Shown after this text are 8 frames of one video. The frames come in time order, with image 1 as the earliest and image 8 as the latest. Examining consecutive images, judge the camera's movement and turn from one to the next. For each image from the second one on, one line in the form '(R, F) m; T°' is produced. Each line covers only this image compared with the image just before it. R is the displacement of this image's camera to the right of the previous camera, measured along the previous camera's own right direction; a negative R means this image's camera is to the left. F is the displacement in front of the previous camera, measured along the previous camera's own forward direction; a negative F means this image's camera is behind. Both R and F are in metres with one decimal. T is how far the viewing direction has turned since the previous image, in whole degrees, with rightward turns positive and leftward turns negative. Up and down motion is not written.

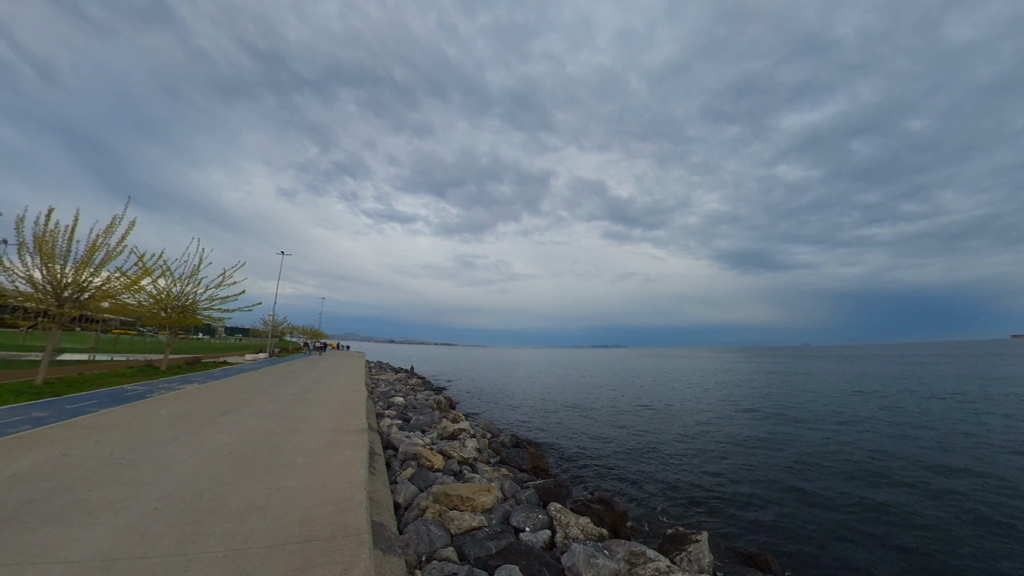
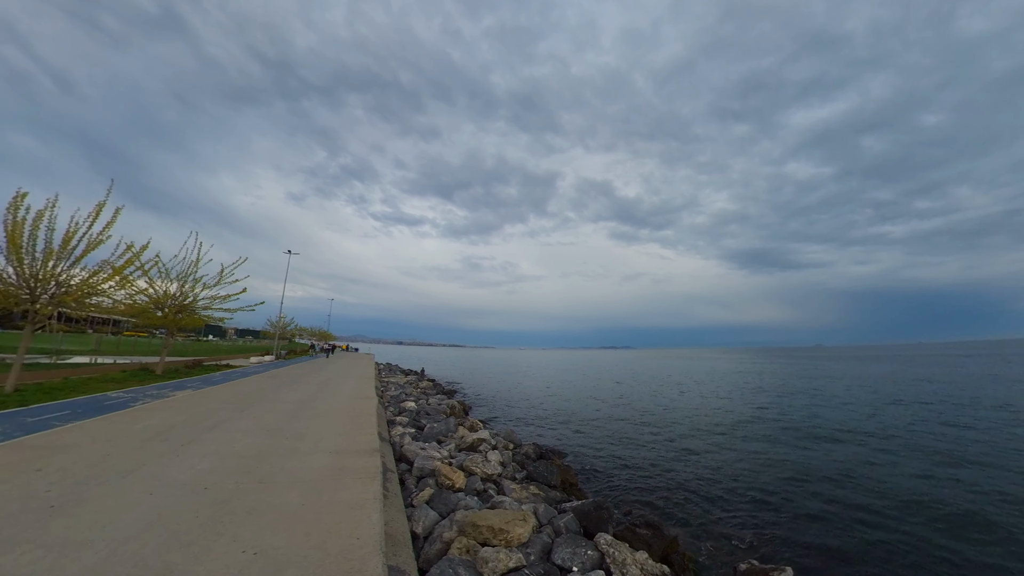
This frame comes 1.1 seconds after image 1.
(-0.5, +1.5) m; -1°
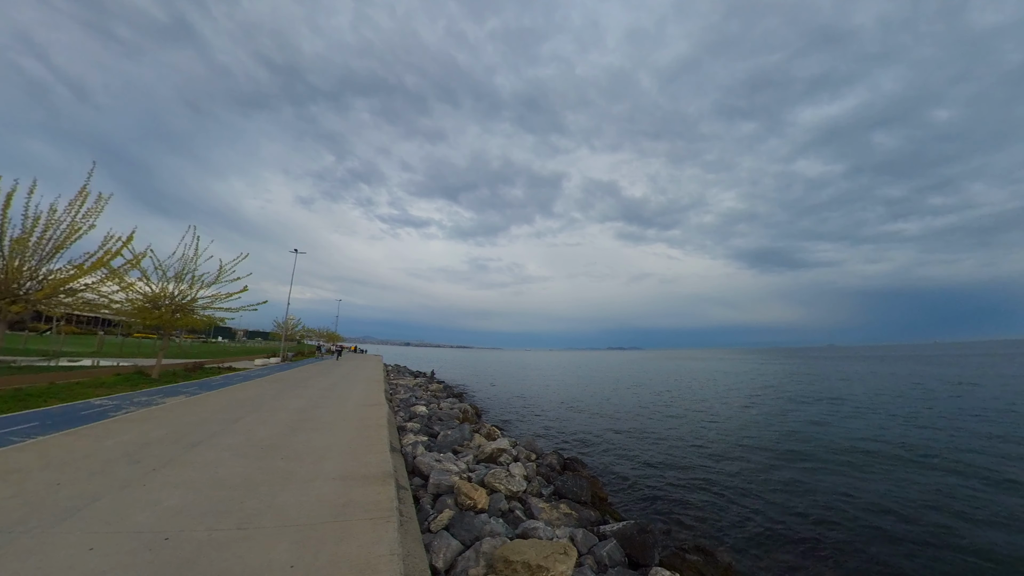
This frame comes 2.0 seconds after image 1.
(-0.4, +1.2) m; -1°
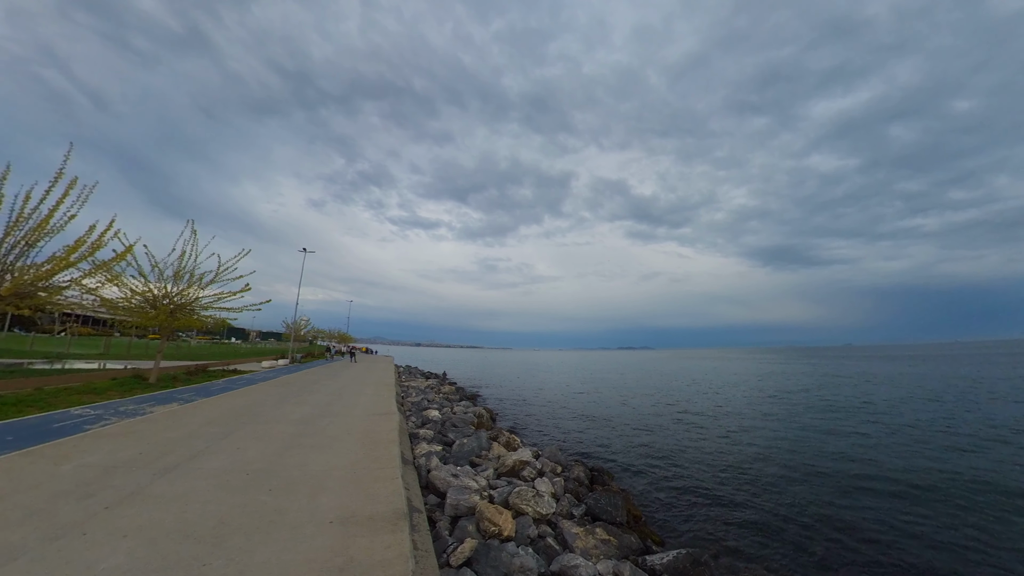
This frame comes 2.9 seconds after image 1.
(-0.3, +1.2) m; -1°
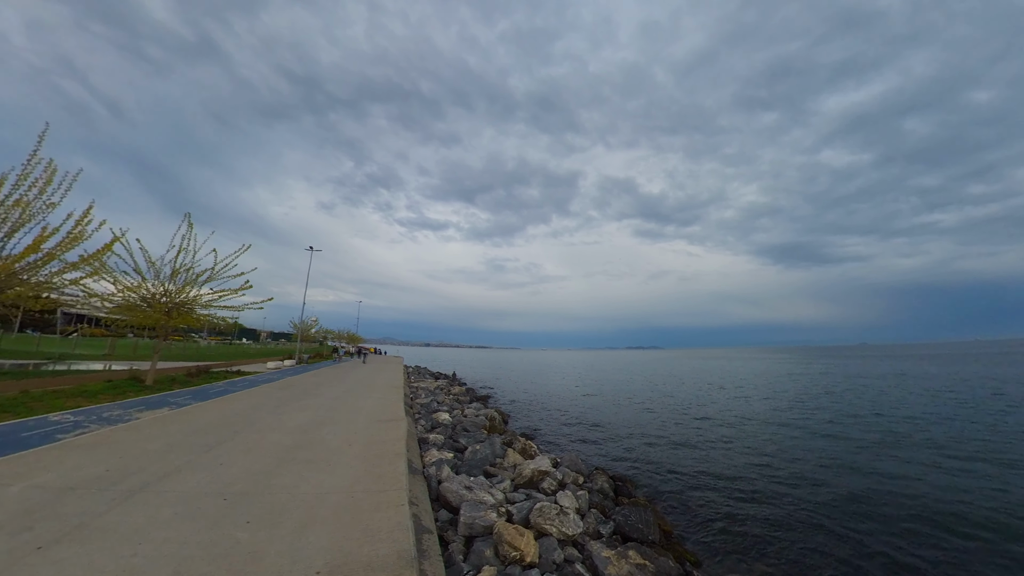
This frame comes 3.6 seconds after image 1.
(-0.2, +1.0) m; -1°
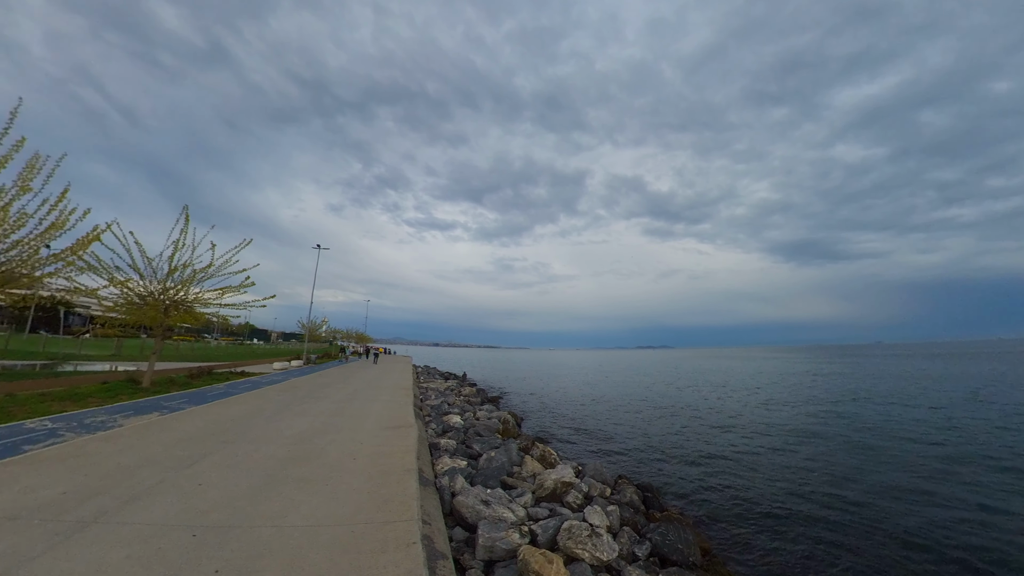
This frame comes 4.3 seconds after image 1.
(-0.2, +0.9) m; -1°
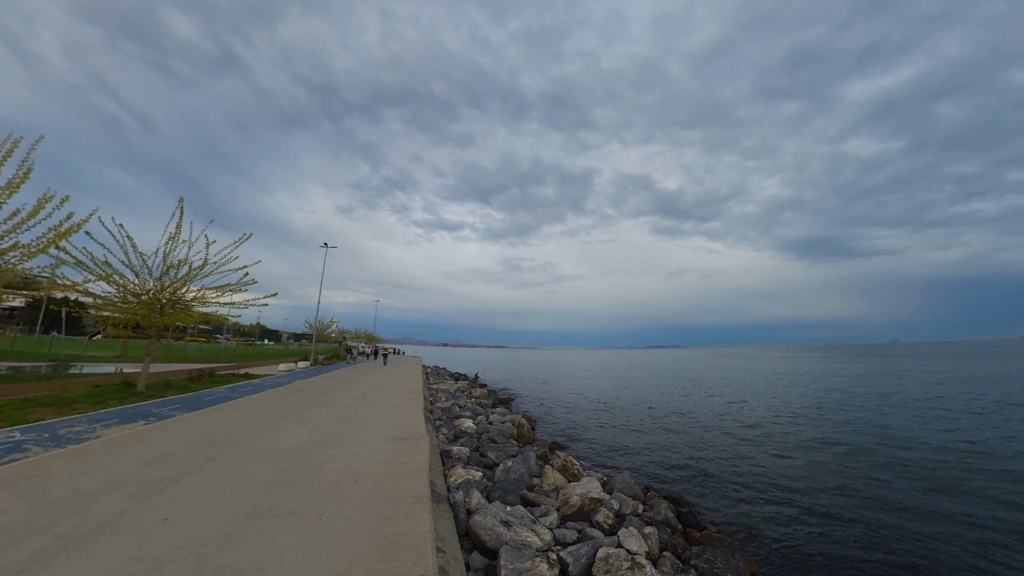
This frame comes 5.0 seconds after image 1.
(-0.2, +1.0) m; -1°
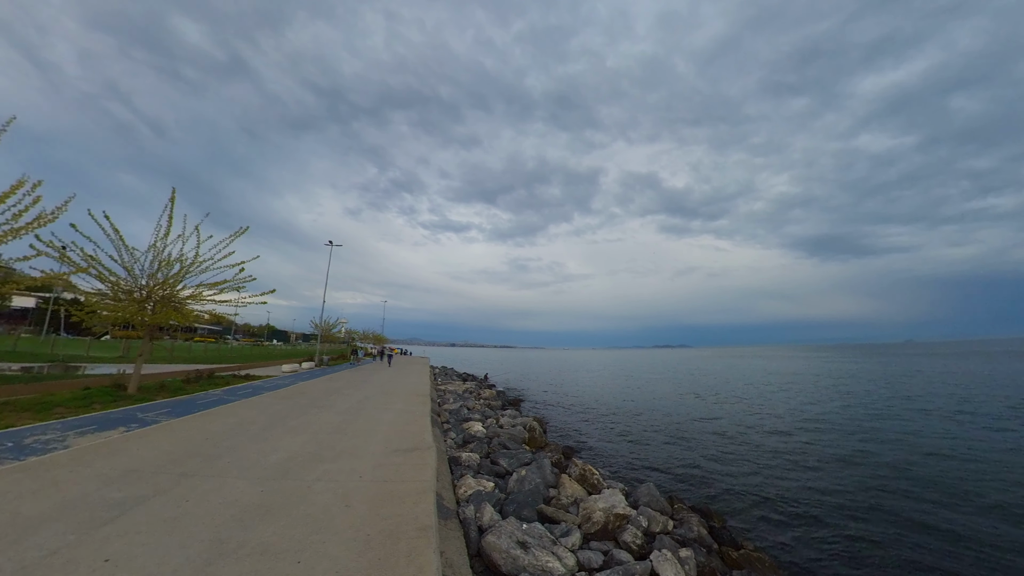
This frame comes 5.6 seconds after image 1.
(-0.2, +0.9) m; -1°
